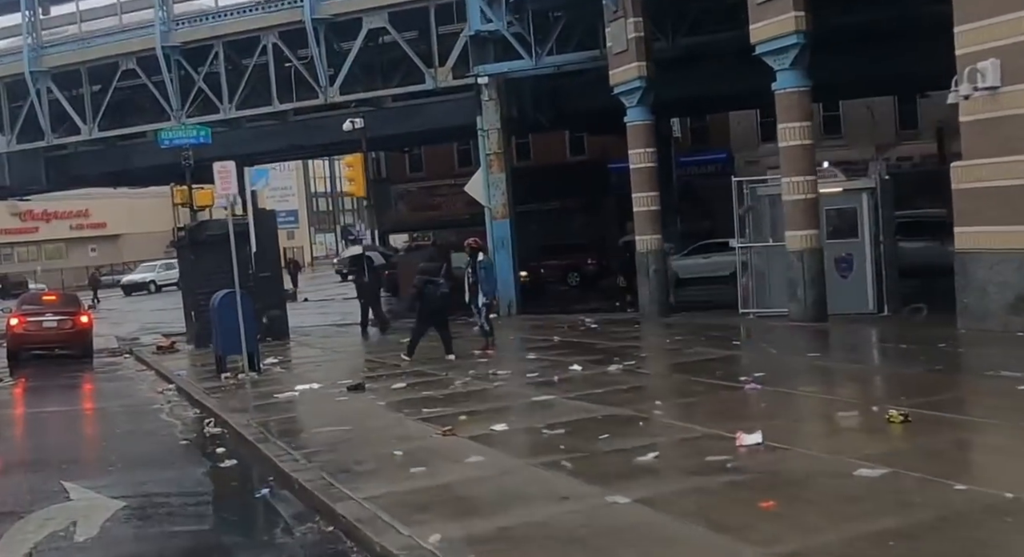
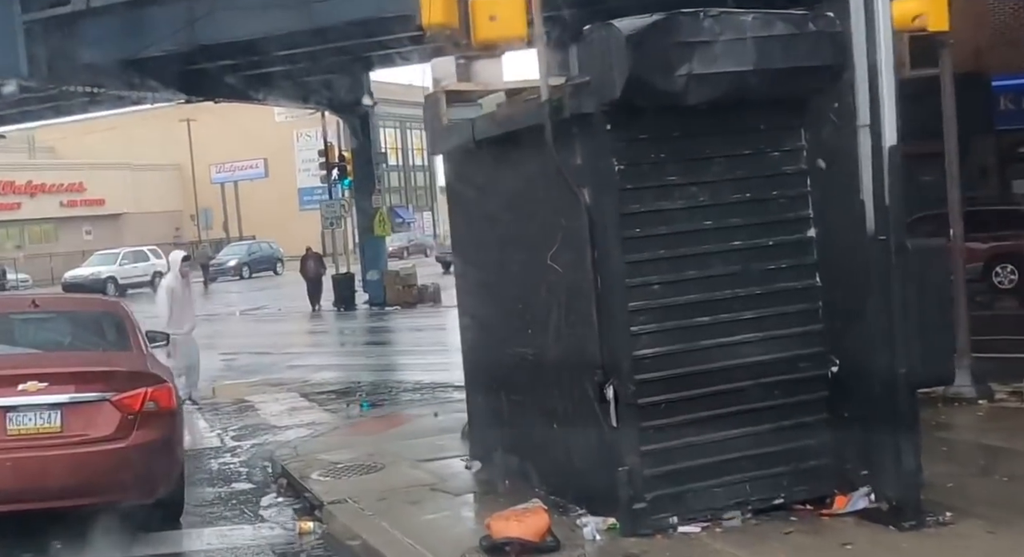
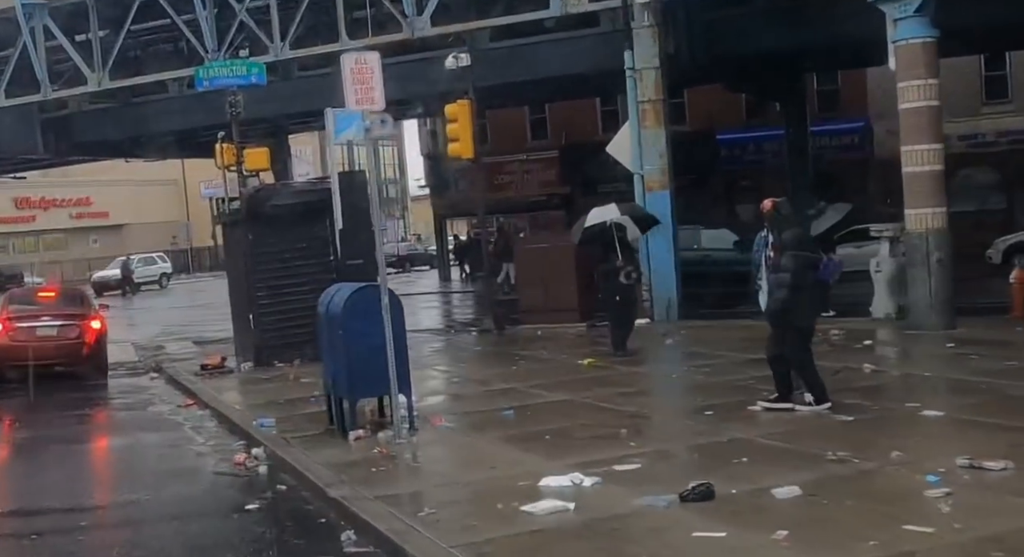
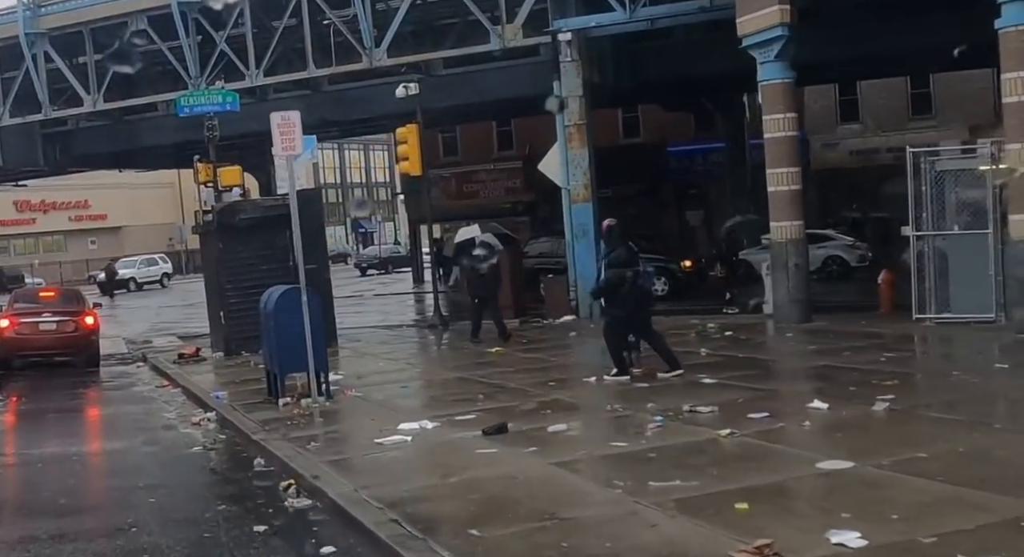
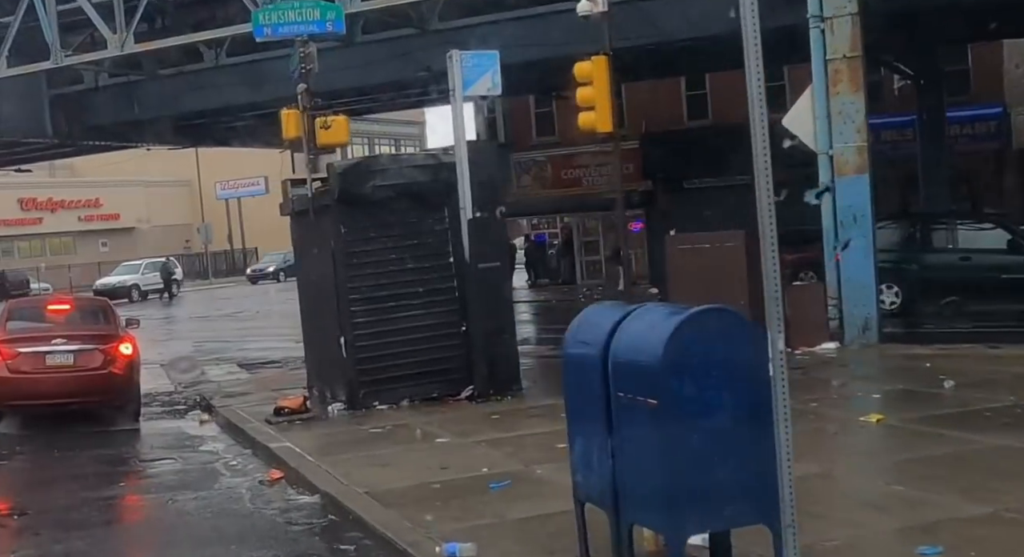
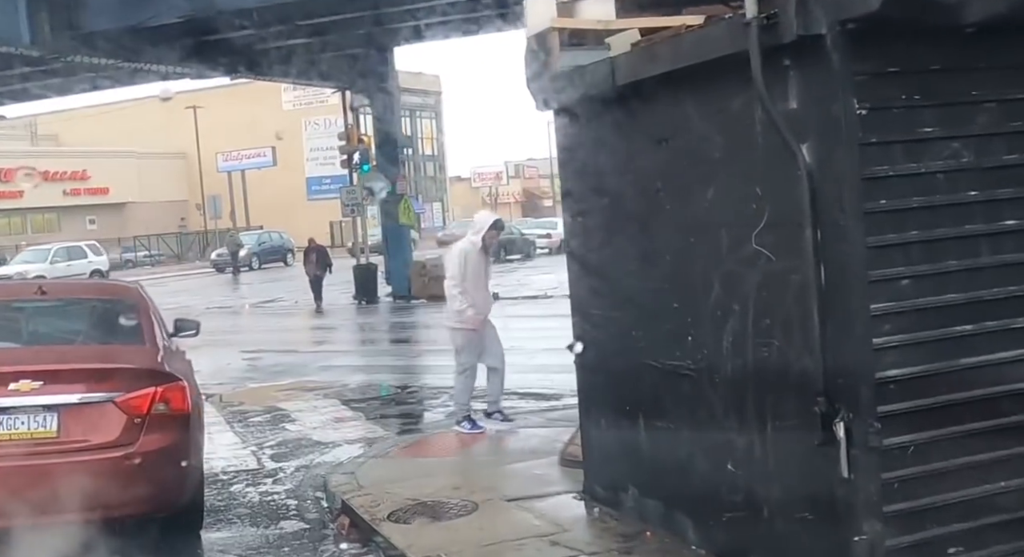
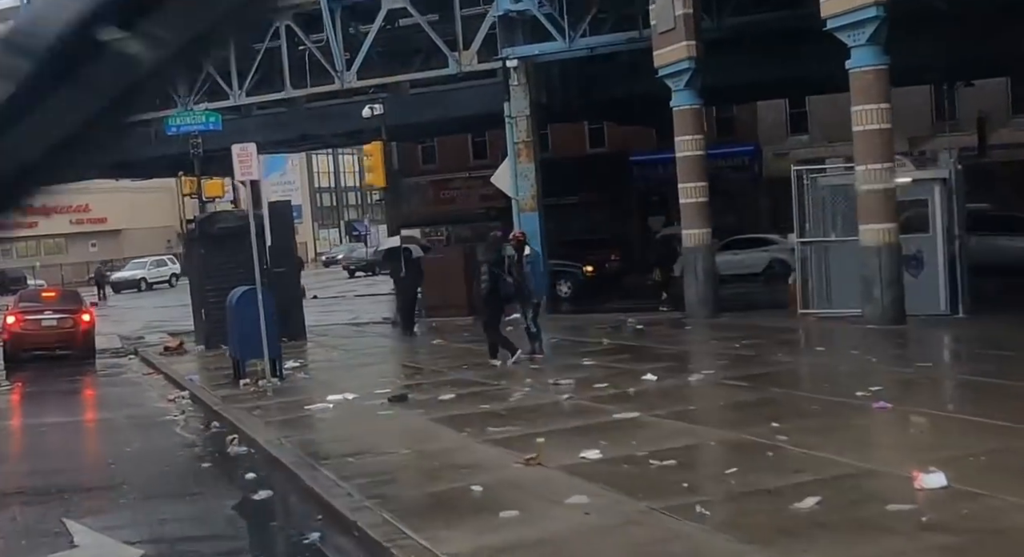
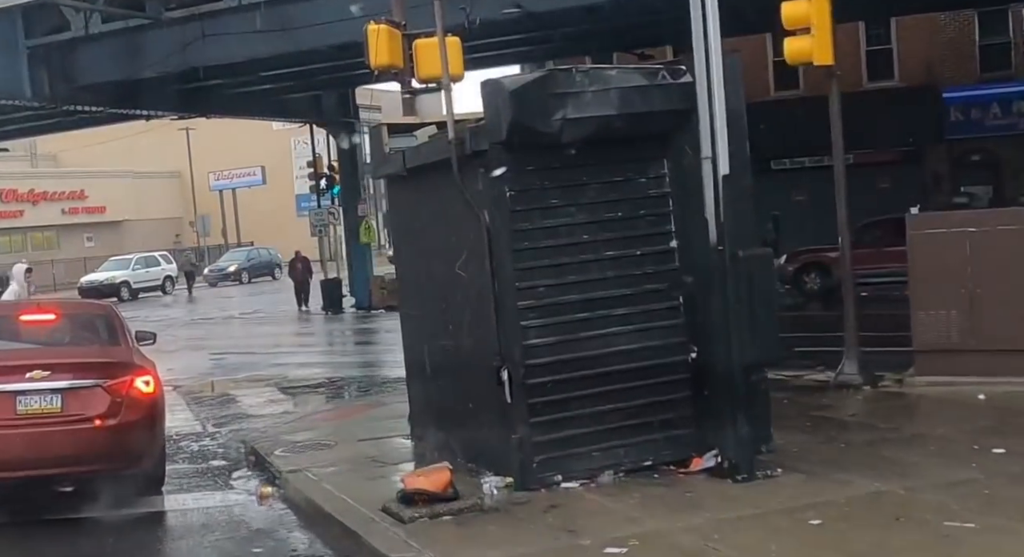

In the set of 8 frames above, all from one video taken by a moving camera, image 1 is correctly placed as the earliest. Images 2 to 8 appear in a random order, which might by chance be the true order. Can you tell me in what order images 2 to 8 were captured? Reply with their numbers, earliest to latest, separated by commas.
7, 4, 3, 5, 8, 2, 6
